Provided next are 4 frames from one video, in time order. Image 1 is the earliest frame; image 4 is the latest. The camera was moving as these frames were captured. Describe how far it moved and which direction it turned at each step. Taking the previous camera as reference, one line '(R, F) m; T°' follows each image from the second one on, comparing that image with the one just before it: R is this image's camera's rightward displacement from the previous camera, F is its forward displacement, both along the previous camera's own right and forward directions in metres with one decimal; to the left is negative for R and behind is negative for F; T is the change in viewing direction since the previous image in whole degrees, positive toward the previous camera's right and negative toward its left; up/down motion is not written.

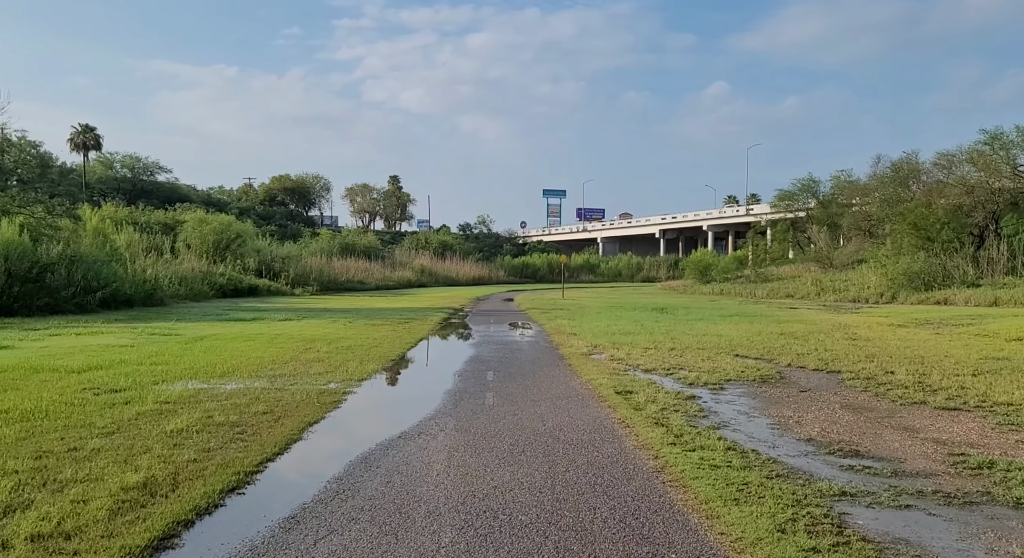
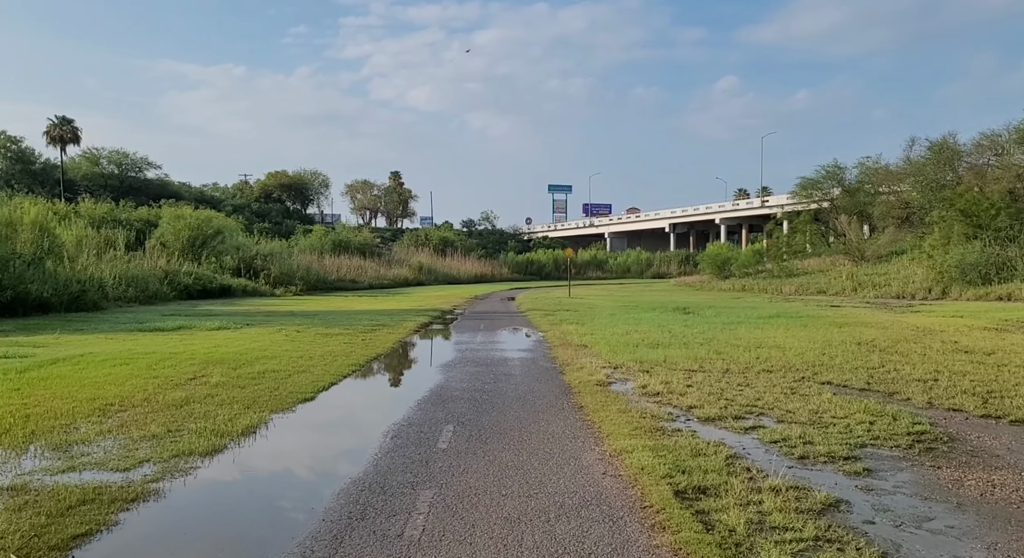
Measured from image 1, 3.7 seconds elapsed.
(+0.3, +4.3) m; 0°
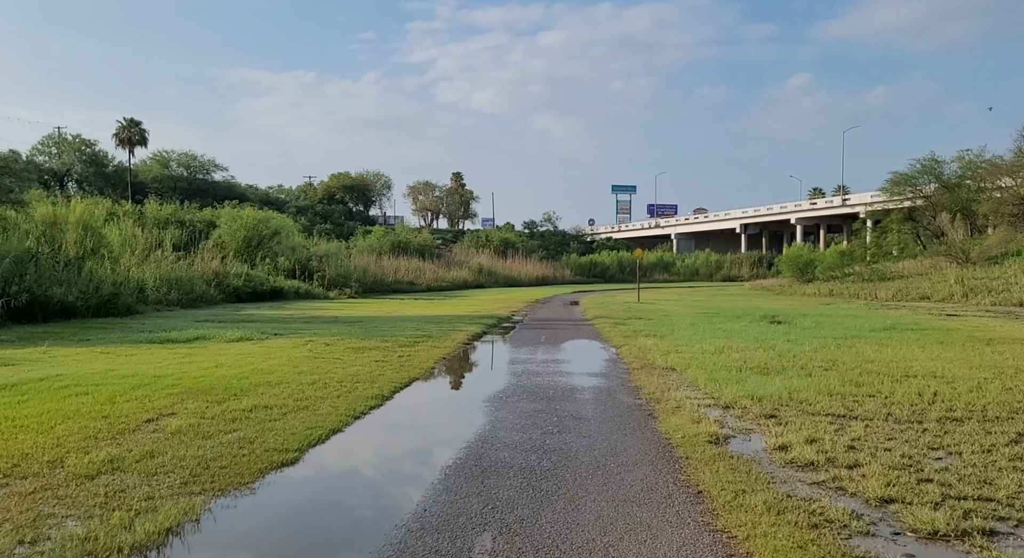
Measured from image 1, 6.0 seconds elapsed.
(-0.1, +2.7) m; -5°
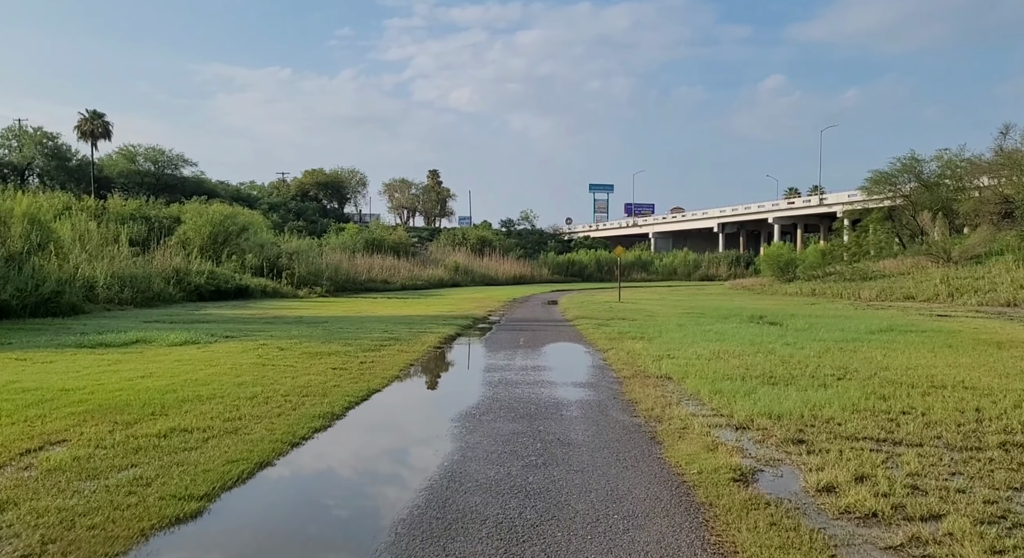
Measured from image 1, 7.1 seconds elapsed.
(0.0, +1.3) m; +2°
